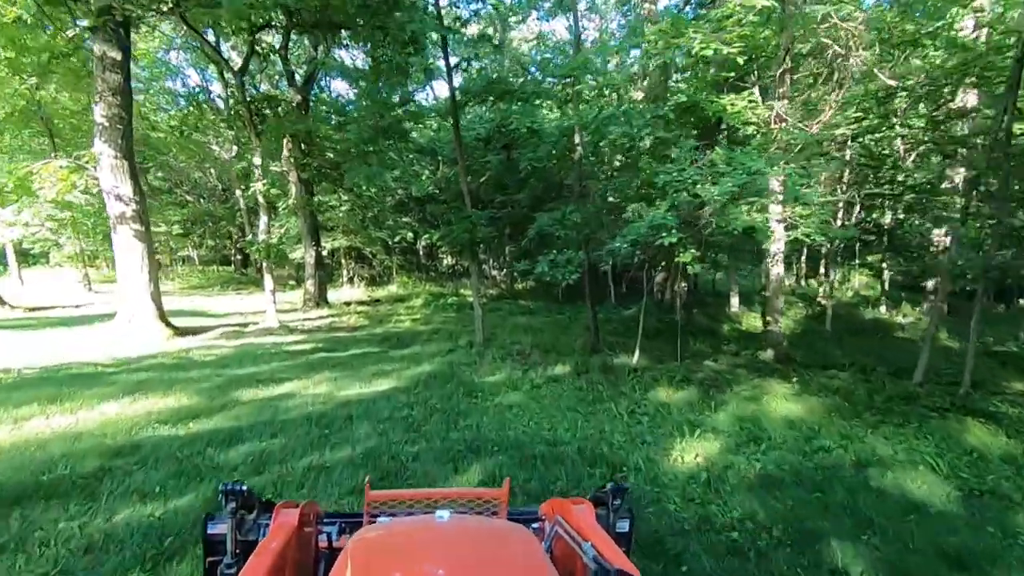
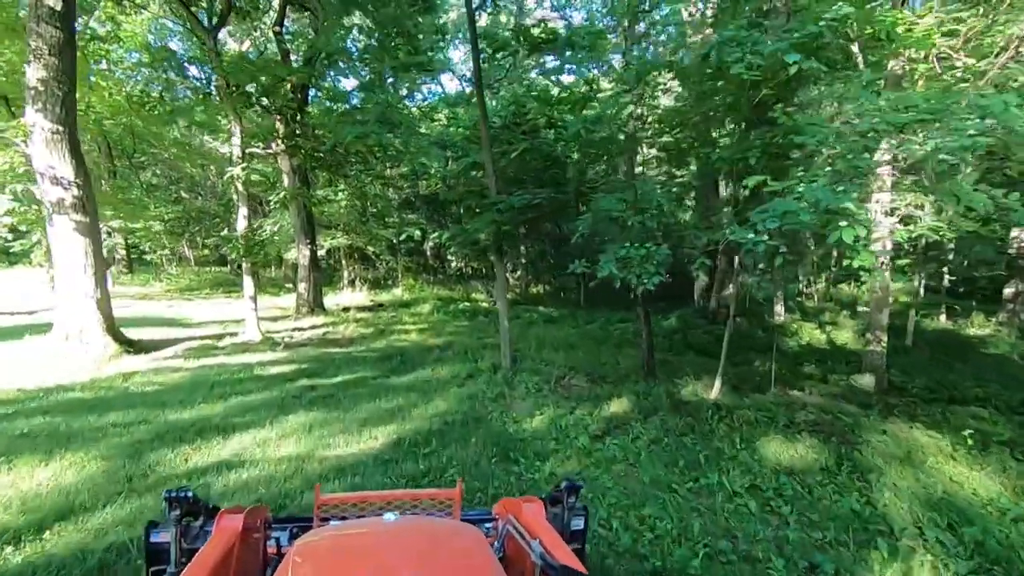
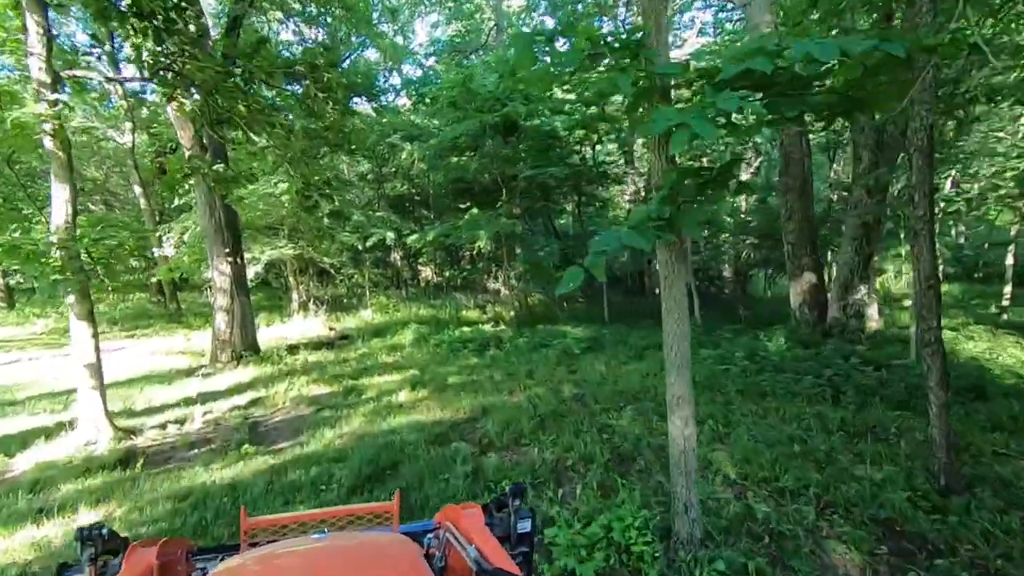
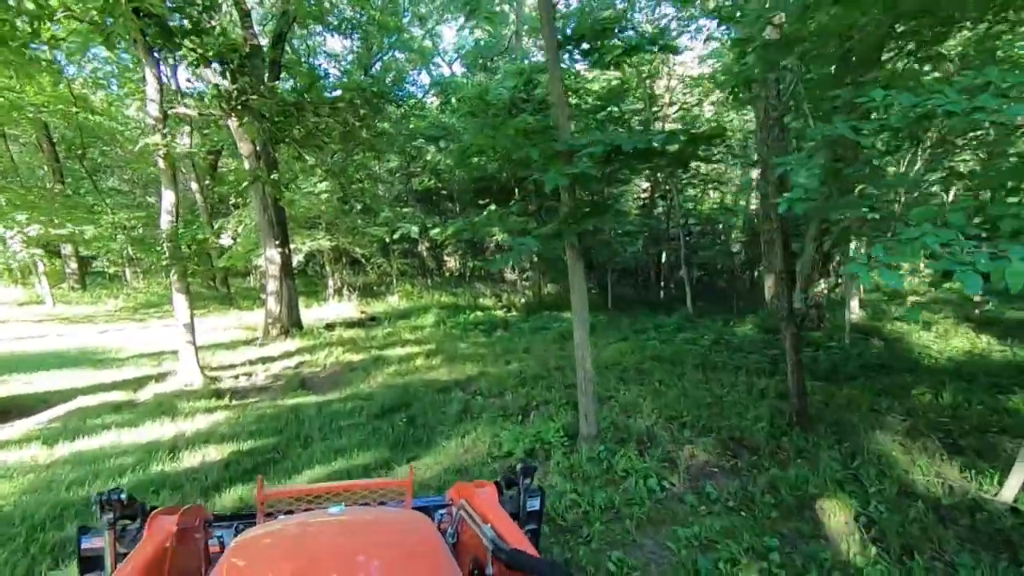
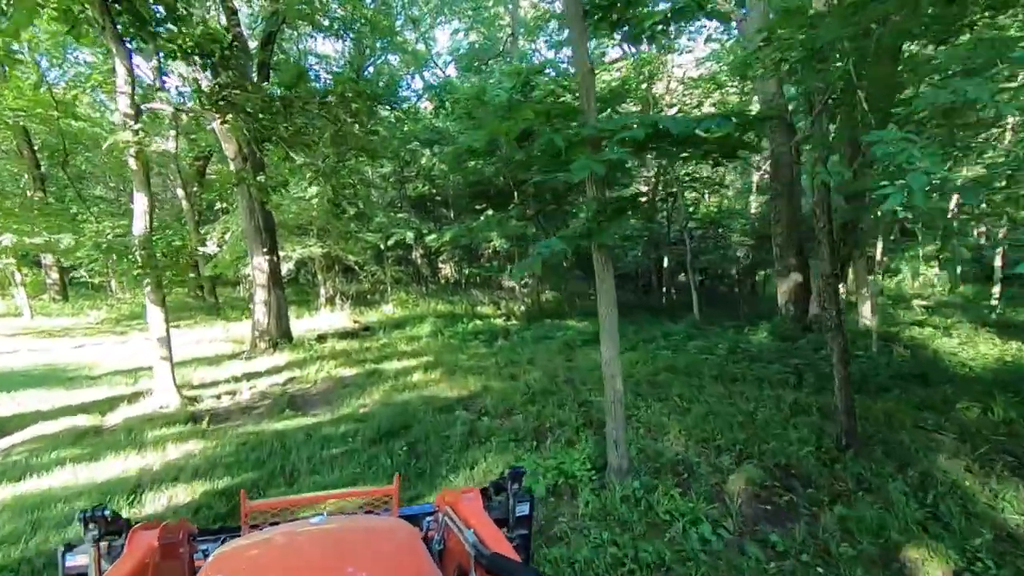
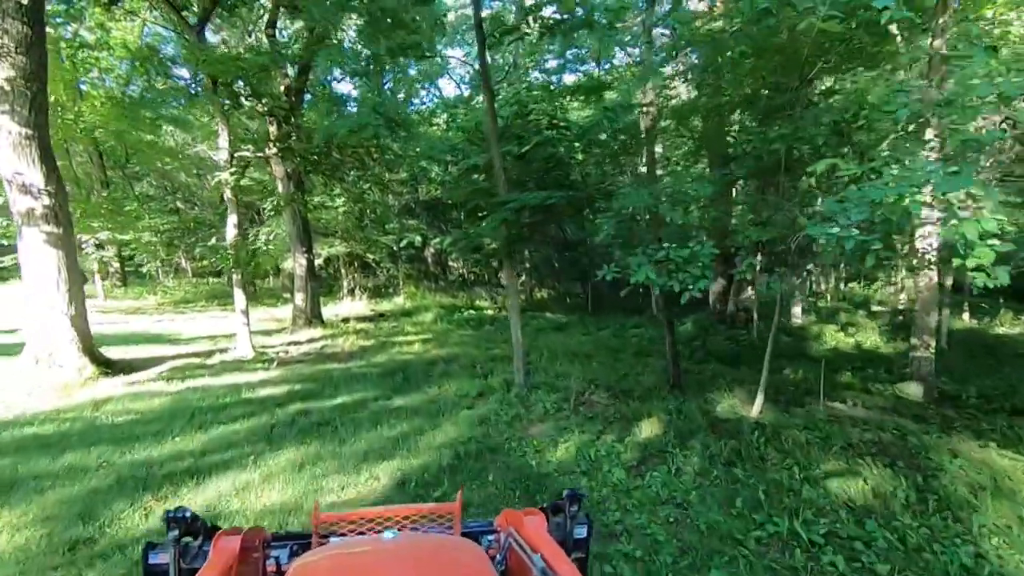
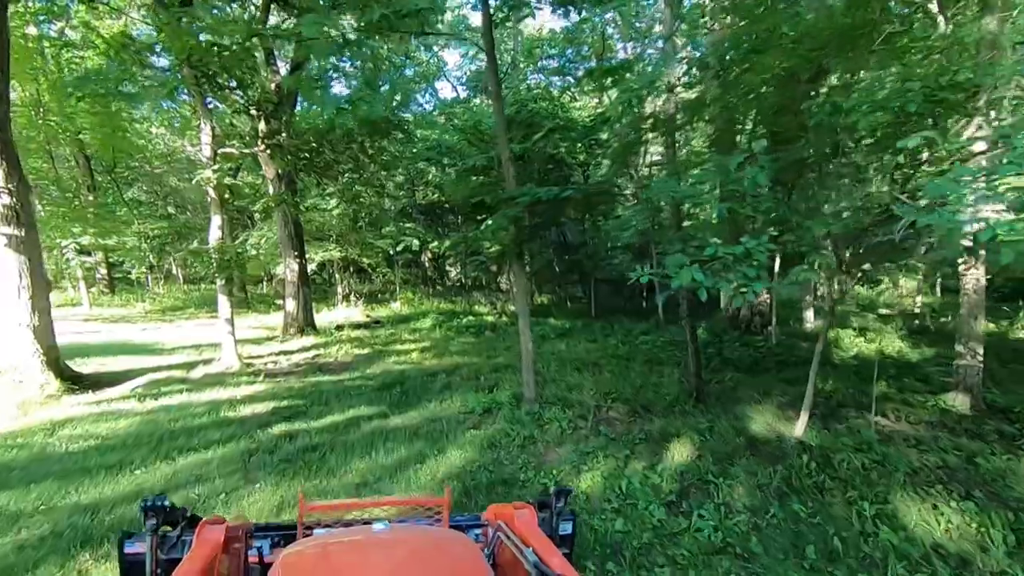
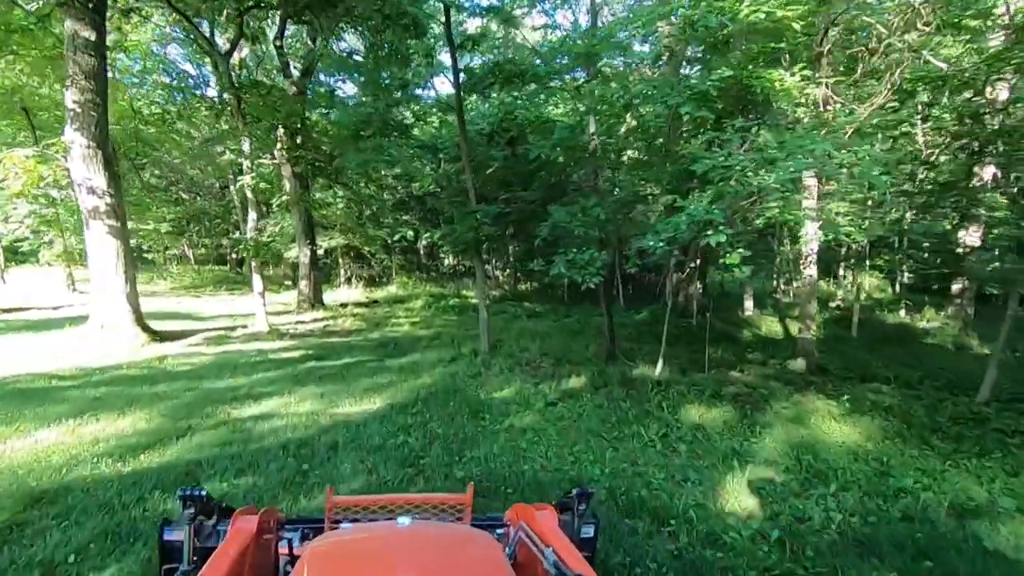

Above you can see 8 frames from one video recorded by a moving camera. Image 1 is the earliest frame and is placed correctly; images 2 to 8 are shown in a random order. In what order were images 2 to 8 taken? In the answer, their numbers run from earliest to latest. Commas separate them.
8, 2, 6, 7, 4, 5, 3
